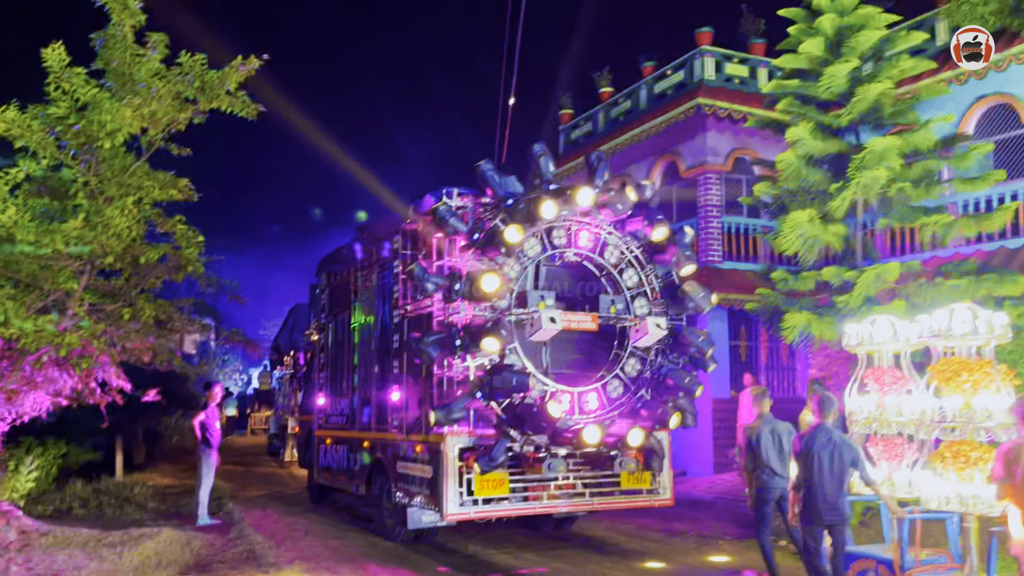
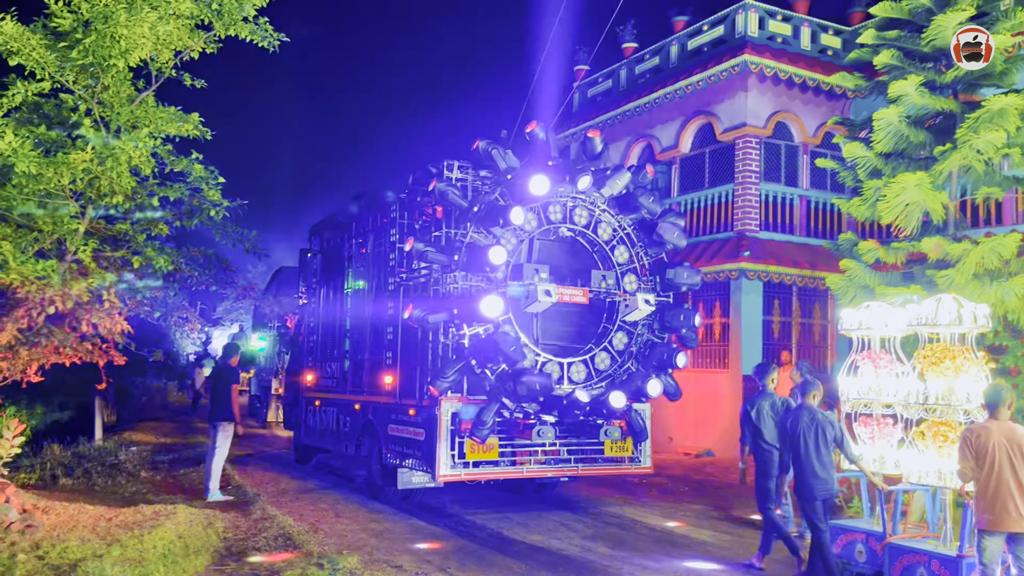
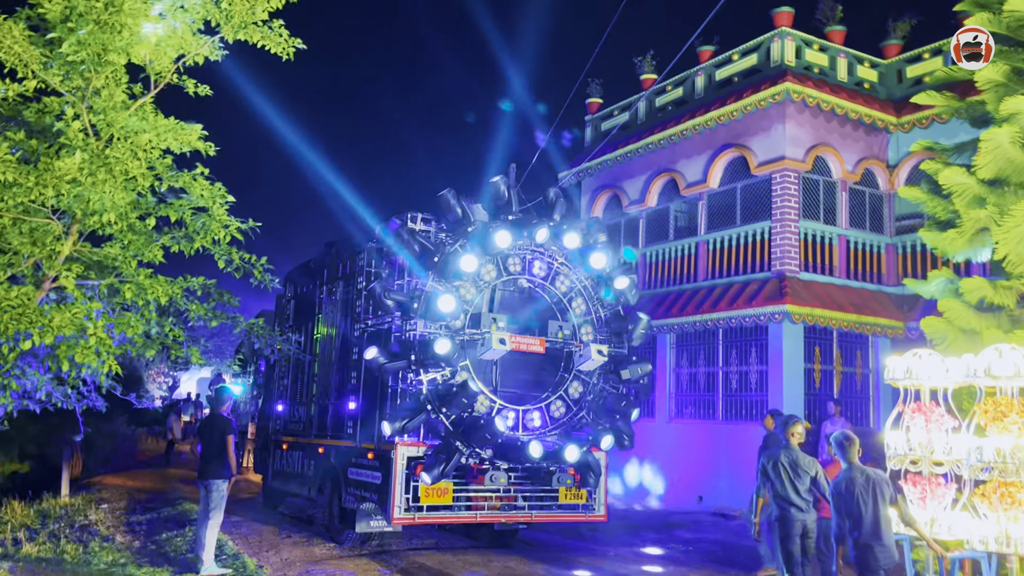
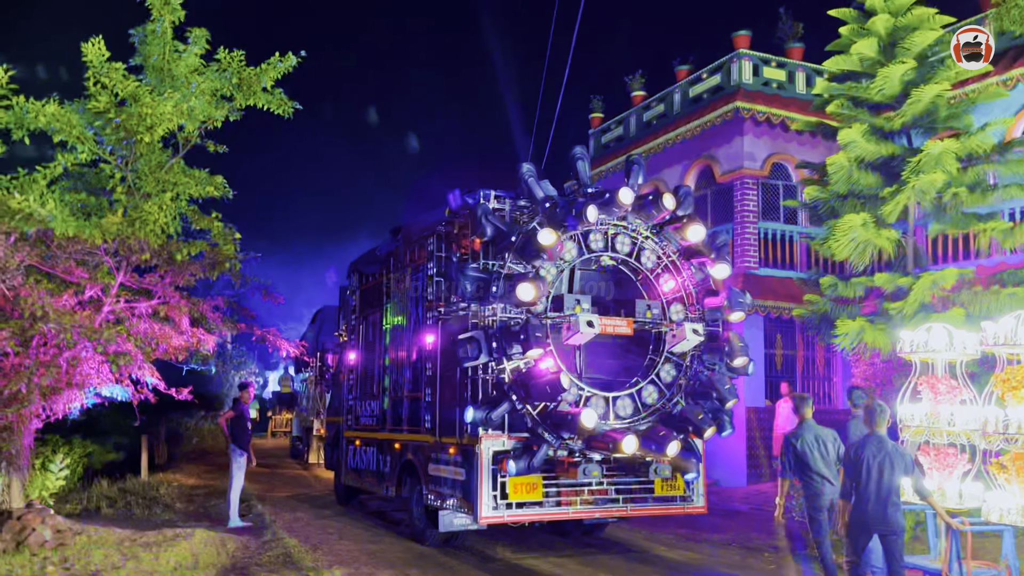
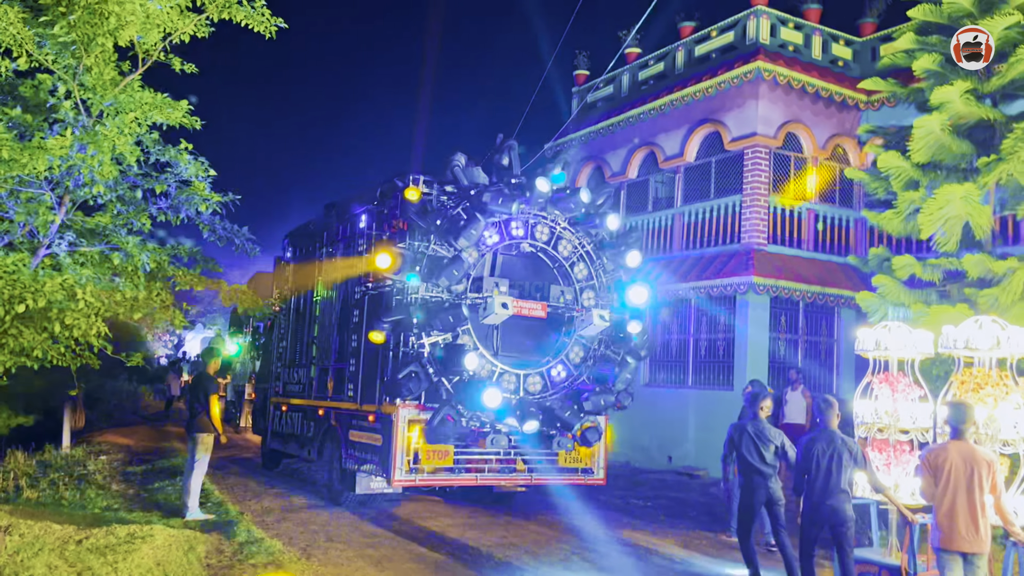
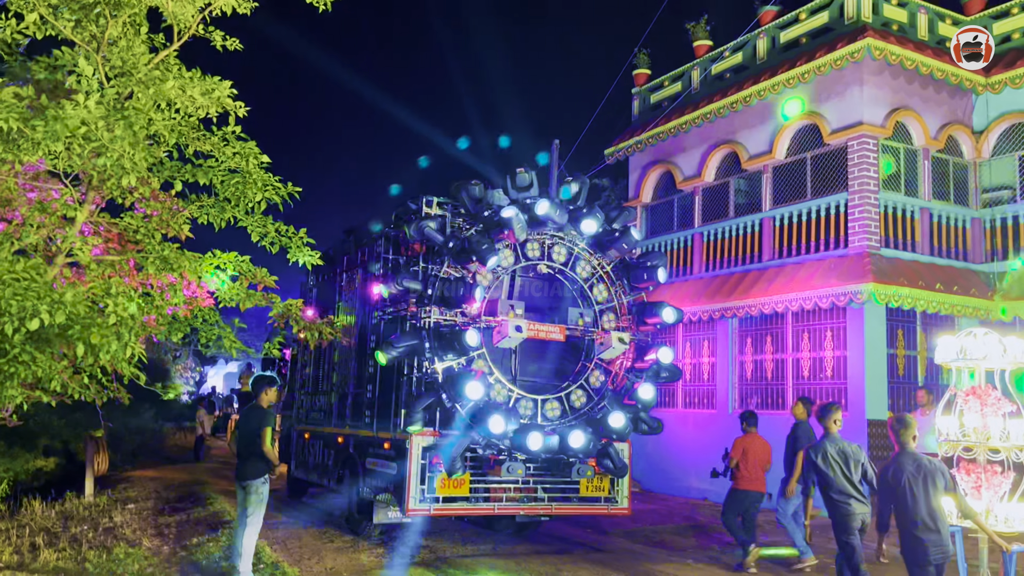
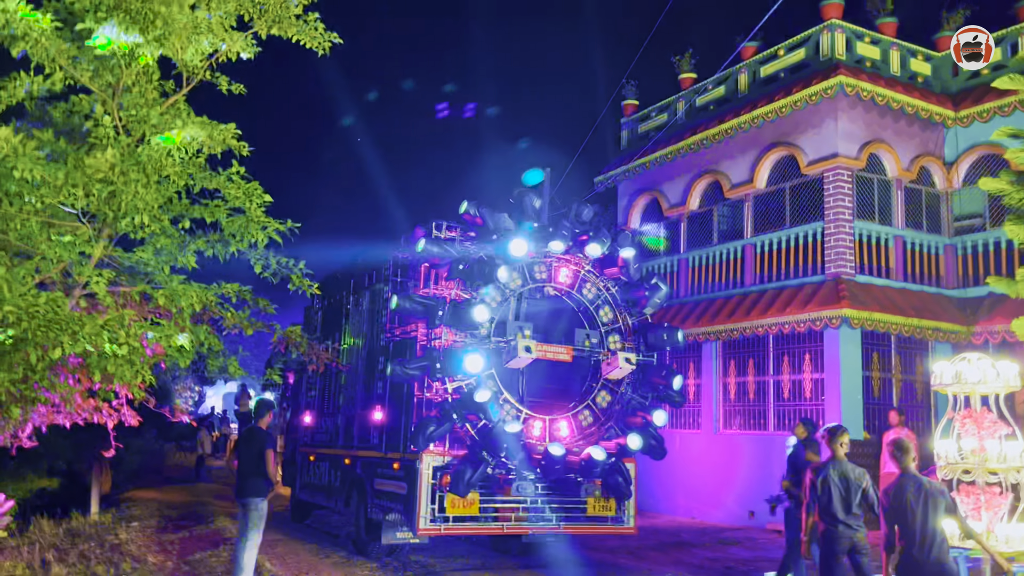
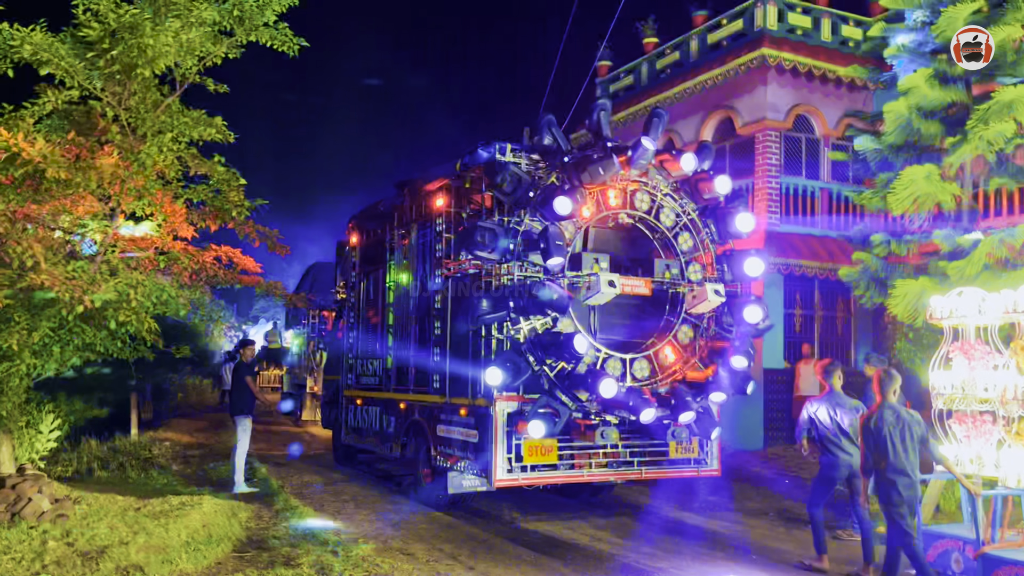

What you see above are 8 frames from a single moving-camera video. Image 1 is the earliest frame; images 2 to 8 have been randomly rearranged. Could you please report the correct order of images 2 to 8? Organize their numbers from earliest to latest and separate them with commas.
4, 8, 2, 5, 3, 7, 6
